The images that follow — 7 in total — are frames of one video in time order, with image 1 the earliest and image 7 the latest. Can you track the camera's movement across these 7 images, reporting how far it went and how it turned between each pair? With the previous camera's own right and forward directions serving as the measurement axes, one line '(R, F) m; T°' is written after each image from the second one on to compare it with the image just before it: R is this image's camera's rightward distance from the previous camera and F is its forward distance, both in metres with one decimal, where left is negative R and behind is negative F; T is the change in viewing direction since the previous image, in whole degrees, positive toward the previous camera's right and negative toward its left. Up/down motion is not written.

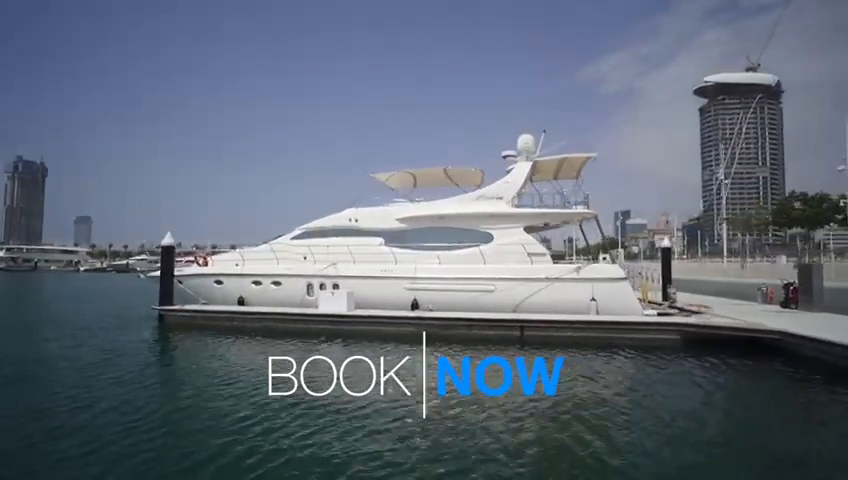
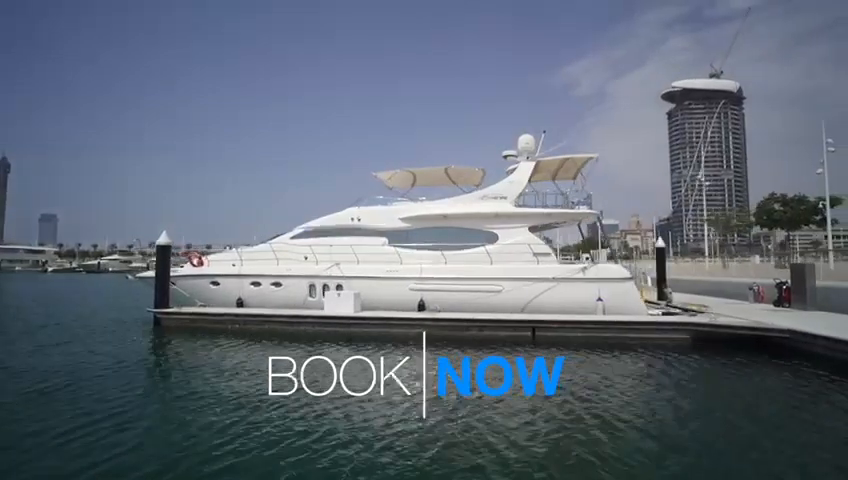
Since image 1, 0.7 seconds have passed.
(-1.0, +0.2) m; +3°
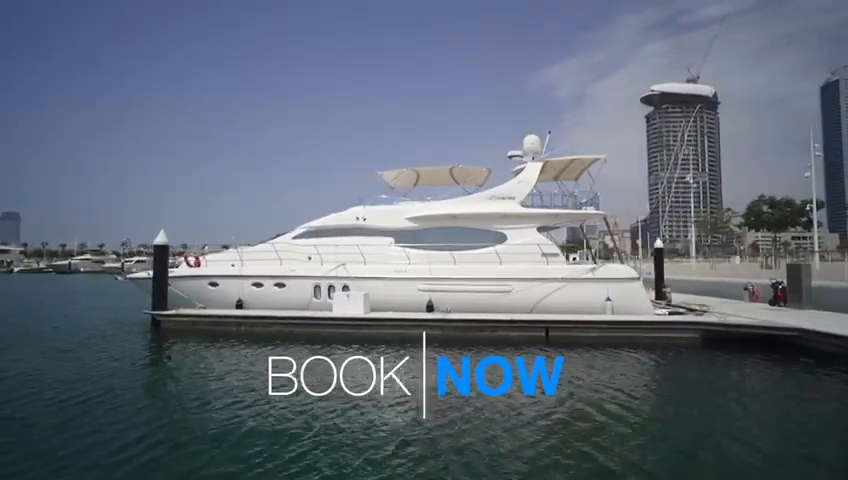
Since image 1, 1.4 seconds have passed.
(-1.0, +0.2) m; +3°
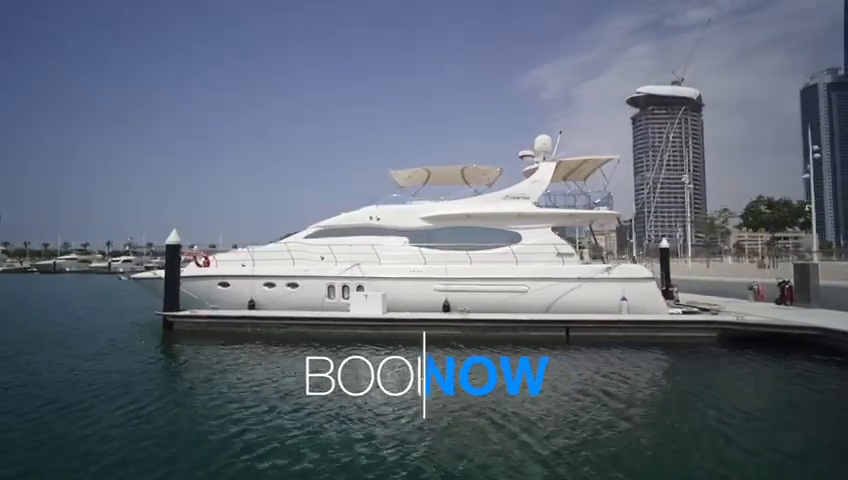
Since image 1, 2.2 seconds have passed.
(-0.9, +0.1) m; +2°
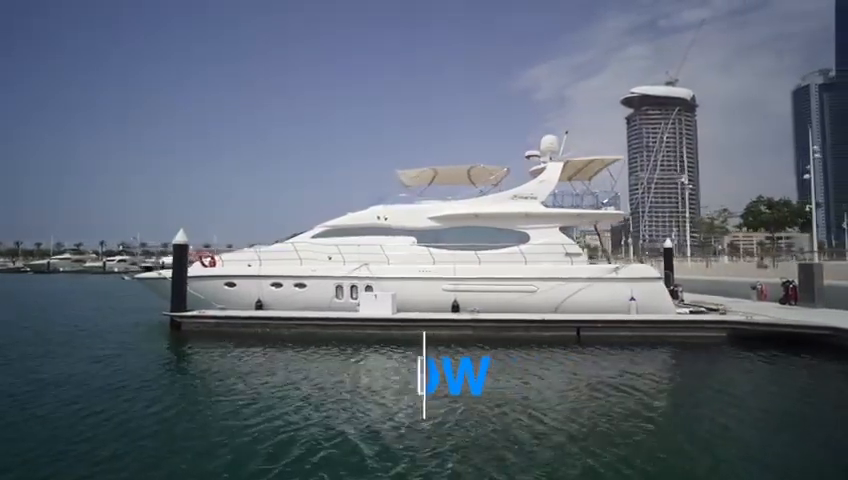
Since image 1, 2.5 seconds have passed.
(-0.5, 0.0) m; +1°
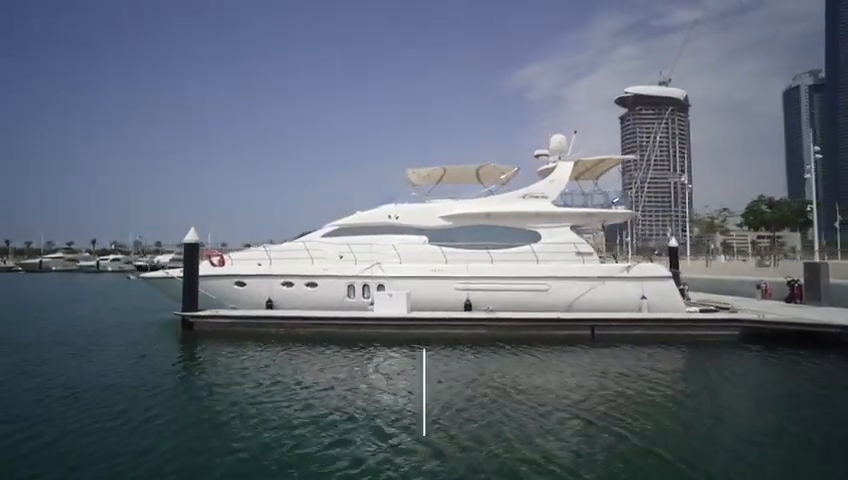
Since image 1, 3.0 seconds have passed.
(-0.6, 0.0) m; +1°
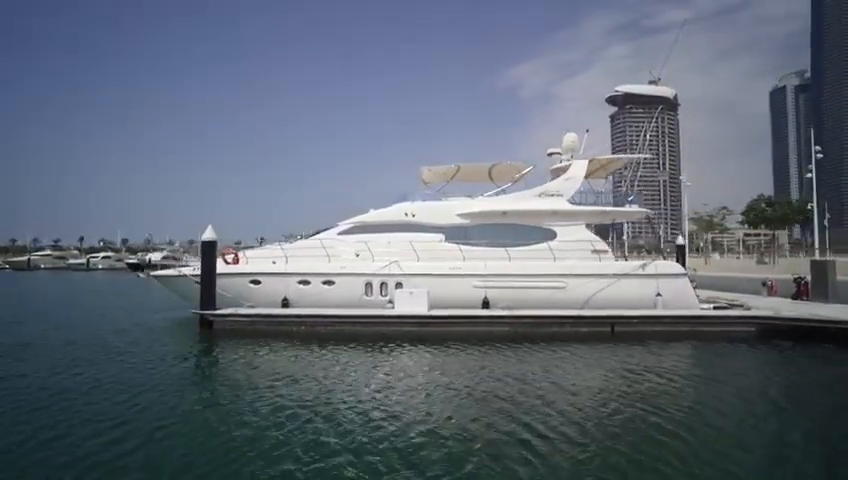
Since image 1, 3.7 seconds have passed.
(-0.9, 0.0) m; +1°
